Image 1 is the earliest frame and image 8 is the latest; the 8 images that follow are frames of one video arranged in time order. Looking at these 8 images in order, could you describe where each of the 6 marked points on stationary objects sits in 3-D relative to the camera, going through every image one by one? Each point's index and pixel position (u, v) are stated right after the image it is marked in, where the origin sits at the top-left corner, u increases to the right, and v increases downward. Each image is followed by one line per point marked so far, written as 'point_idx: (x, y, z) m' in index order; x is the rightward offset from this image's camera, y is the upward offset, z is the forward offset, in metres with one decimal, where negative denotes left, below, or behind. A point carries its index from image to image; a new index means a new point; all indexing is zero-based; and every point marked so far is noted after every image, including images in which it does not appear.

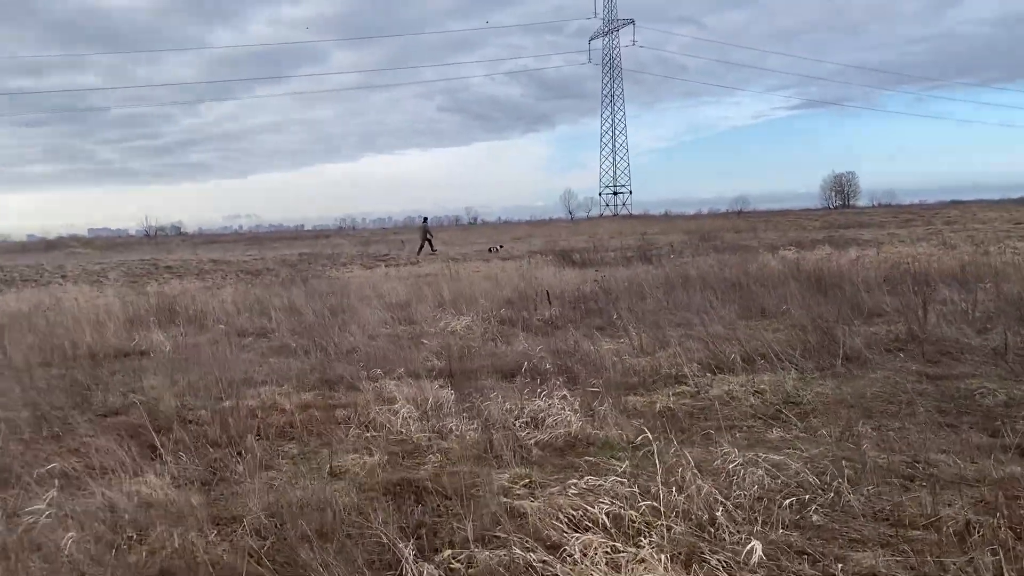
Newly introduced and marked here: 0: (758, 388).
0: (+1.4, -0.6, +5.0) m
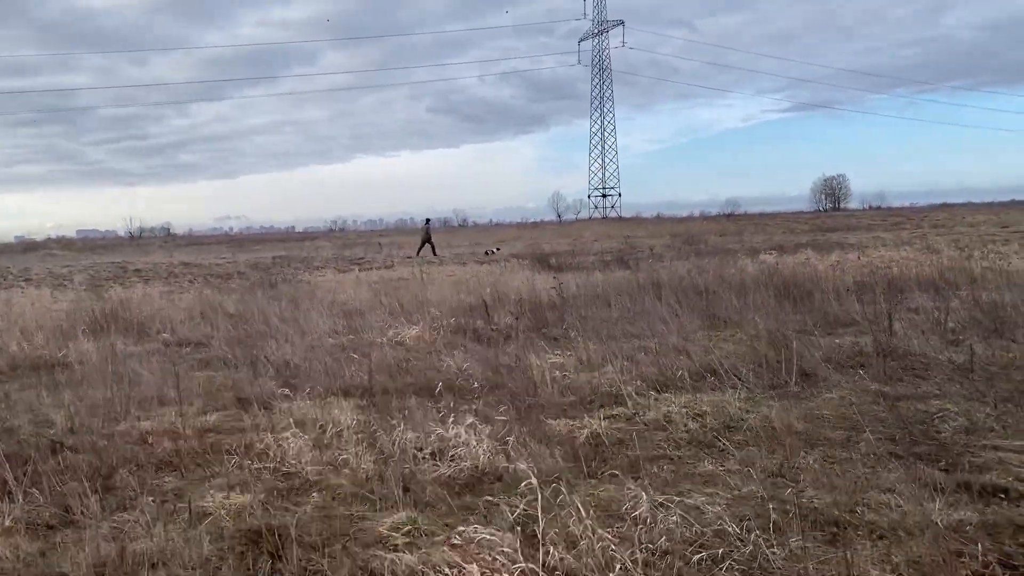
0: (+1.0, -0.6, +4.6) m
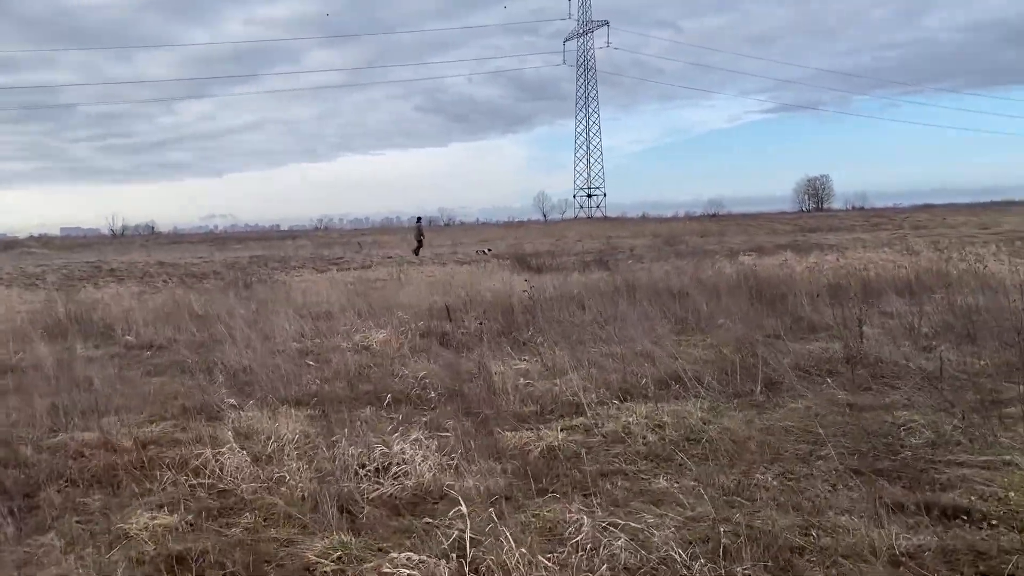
0: (+0.8, -0.7, +4.4) m
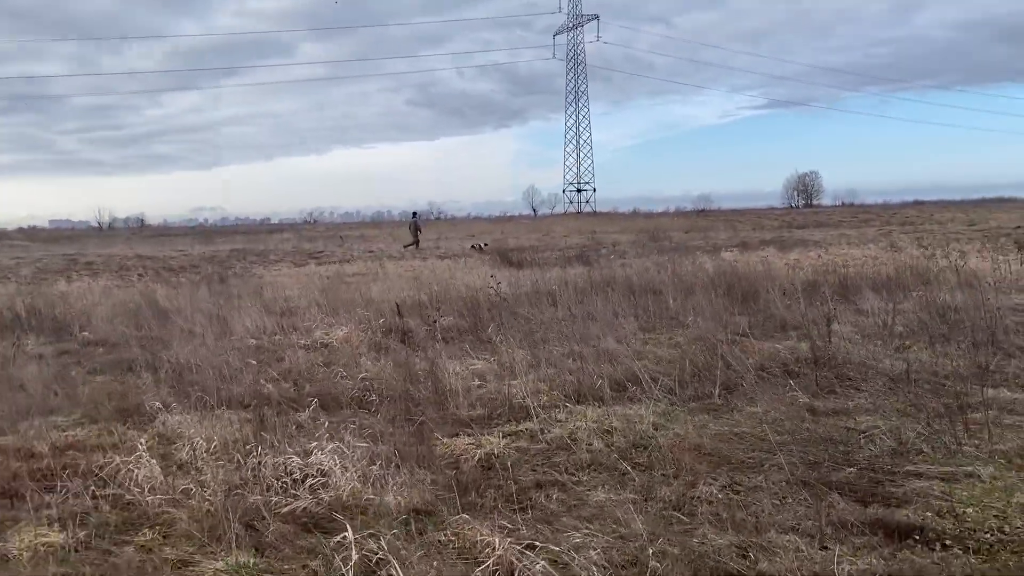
0: (+0.5, -0.7, +4.2) m
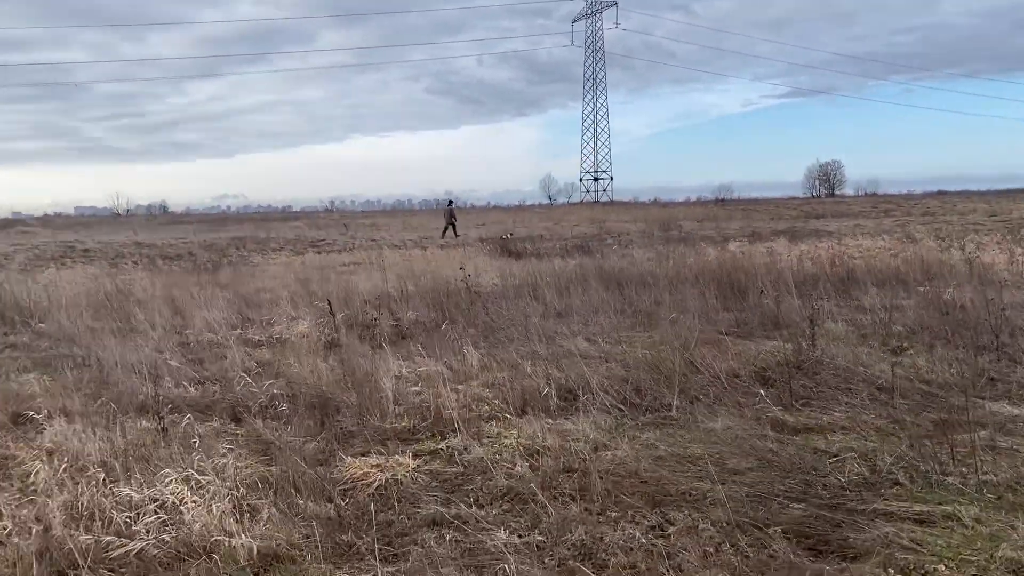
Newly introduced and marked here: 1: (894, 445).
0: (+0.1, -0.7, +3.7) m
1: (+1.6, -0.7, +3.6) m
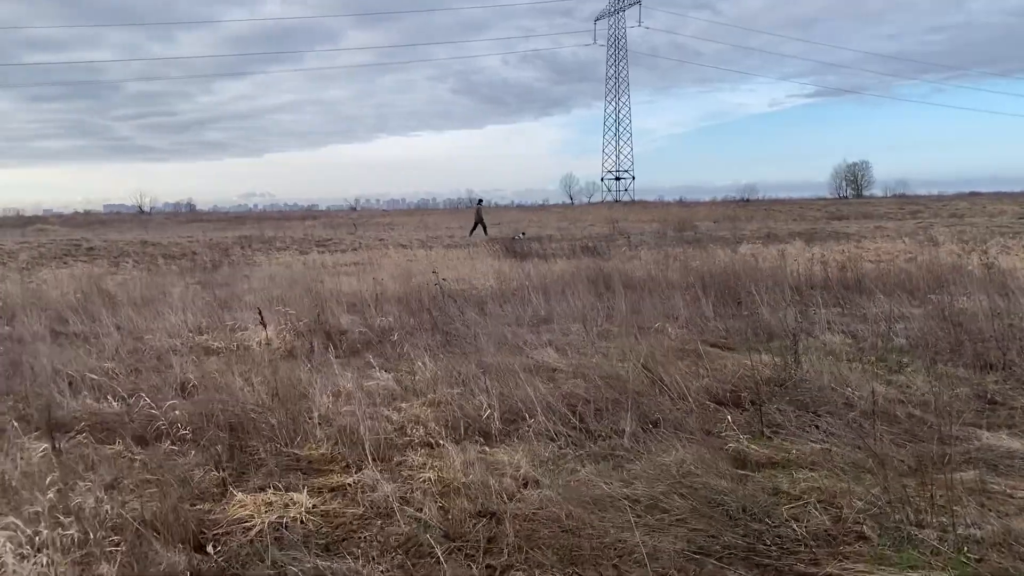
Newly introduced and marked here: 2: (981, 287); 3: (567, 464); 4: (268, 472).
0: (-0.2, -0.7, +3.2) m
1: (+1.3, -0.7, +3.1) m
2: (+4.9, 0.0, +9.0) m
3: (+0.2, -0.7, +3.4) m
4: (-1.0, -0.7, +3.4) m
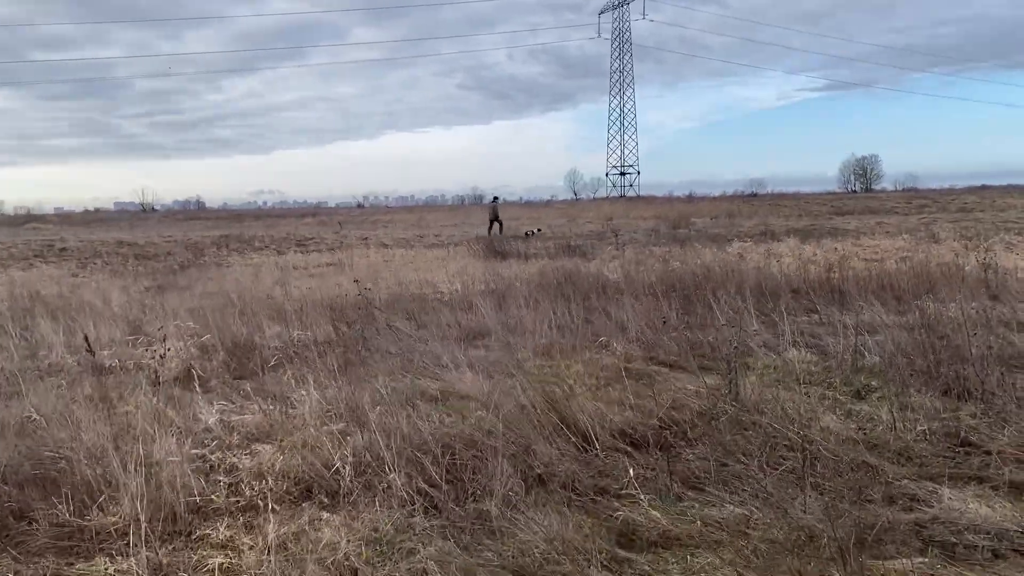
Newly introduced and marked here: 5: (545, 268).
0: (-0.7, -0.8, +2.5) m
1: (+0.7, -0.8, +2.4) m
2: (+4.4, 0.0, +8.2) m
3: (-0.3, -0.8, +2.7) m
4: (-1.5, -0.8, +2.7) m
5: (+0.5, +0.3, +13.2) m
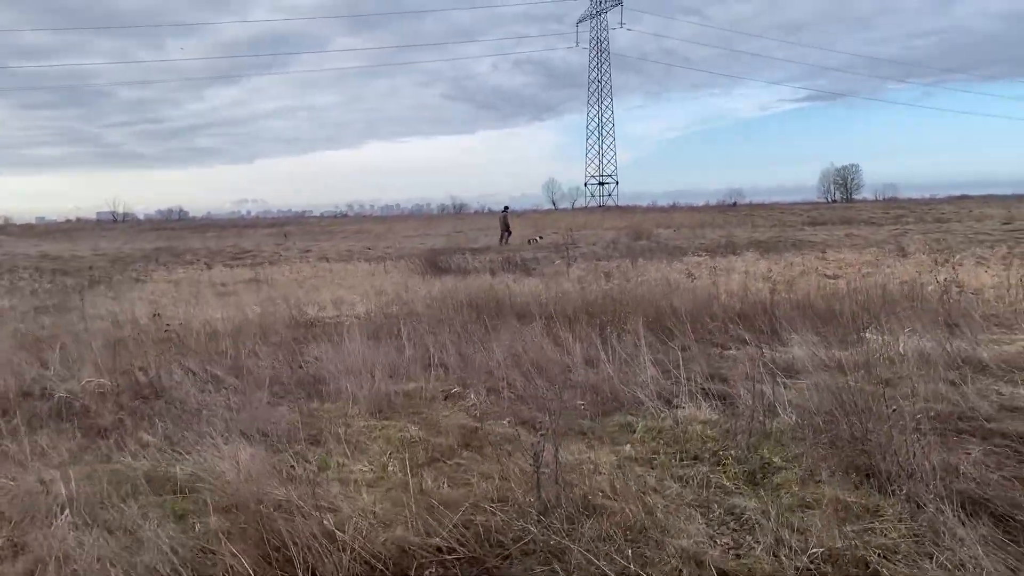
0: (-1.6, -1.0, +1.2) m
1: (-0.1, -1.0, +1.2) m
2: (+3.4, -0.3, +7.1) m
3: (-1.2, -1.0, +1.5) m
4: (-2.4, -1.0, +1.4) m
5: (-0.6, 0.0, +12.0) m
